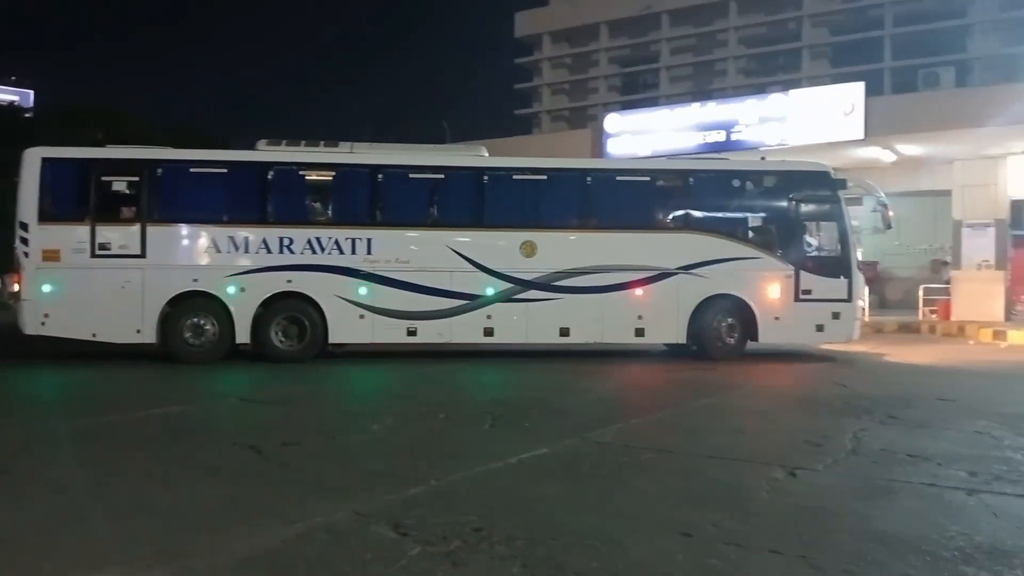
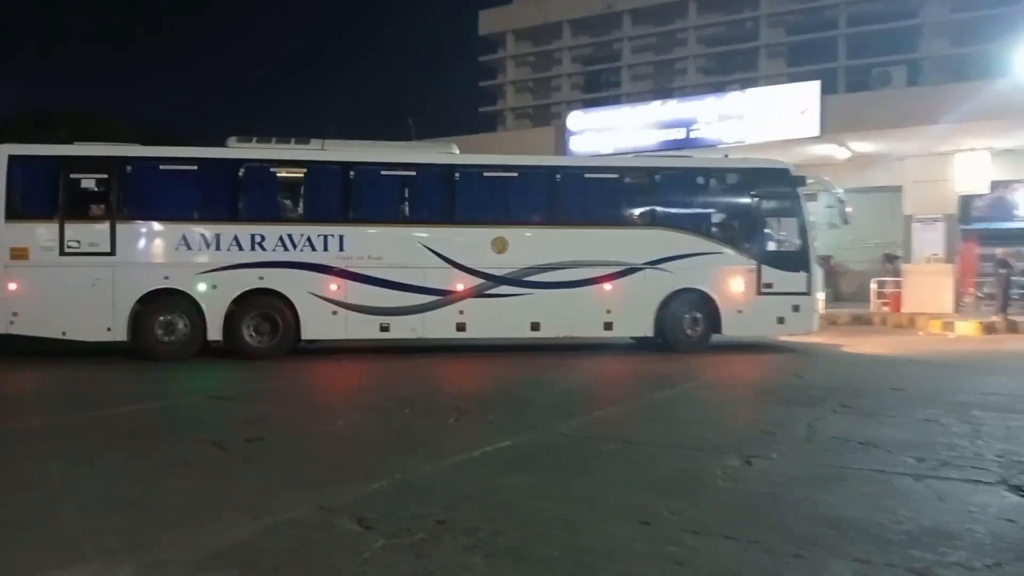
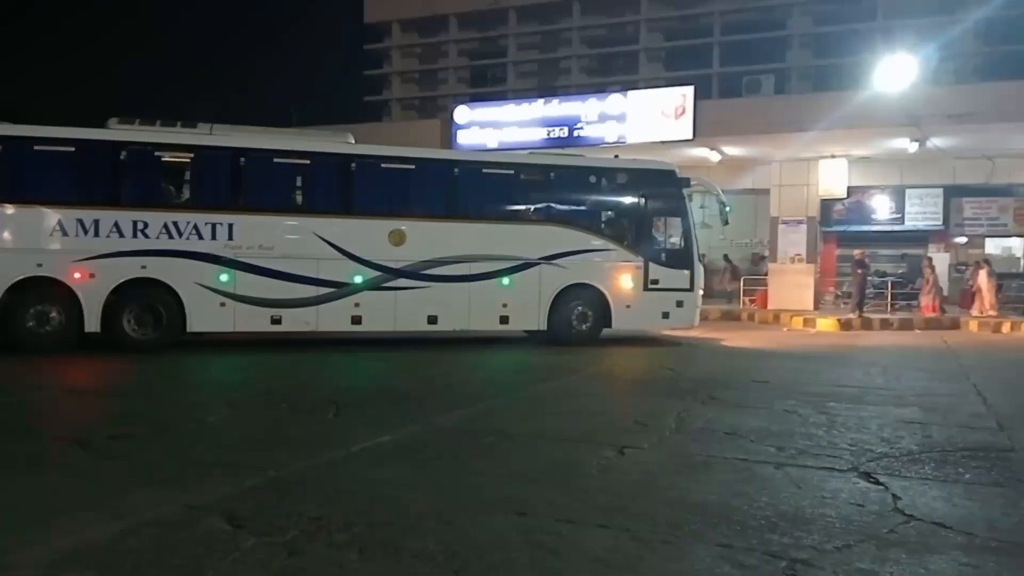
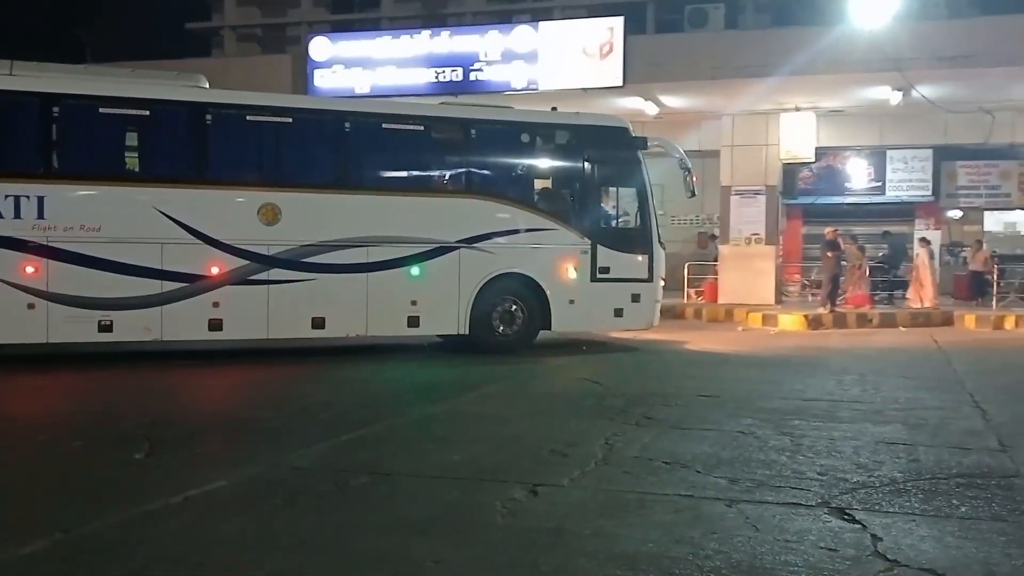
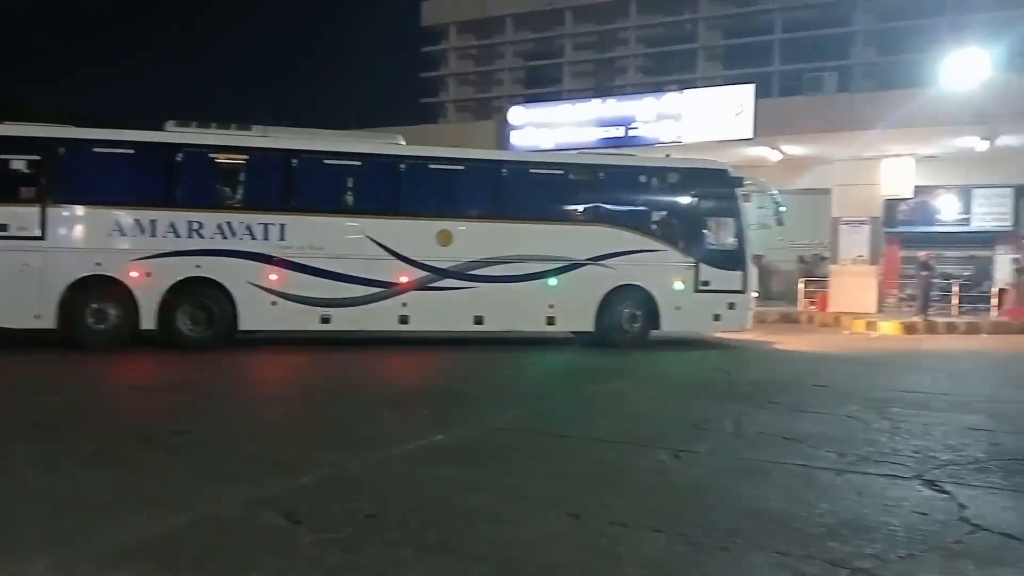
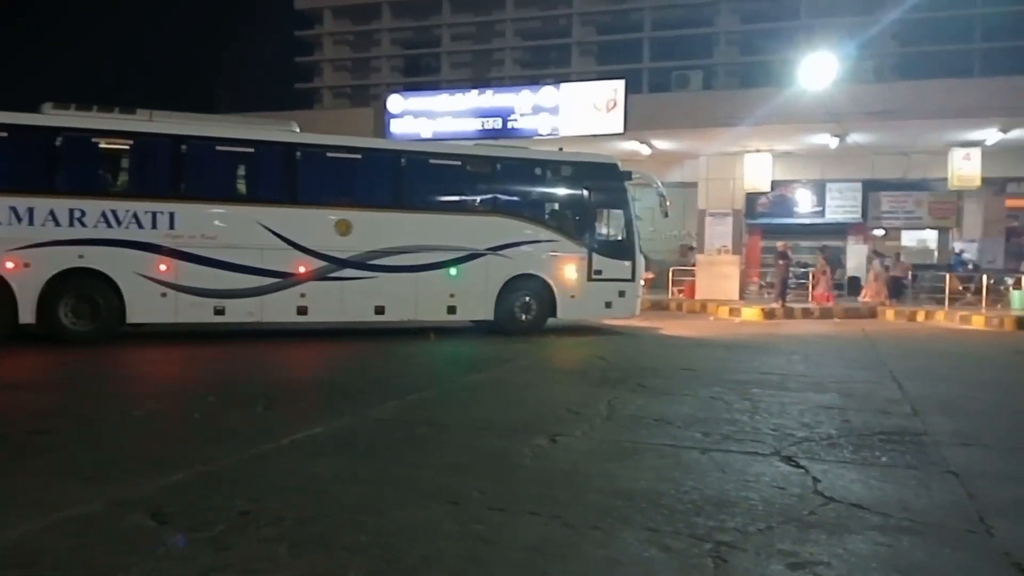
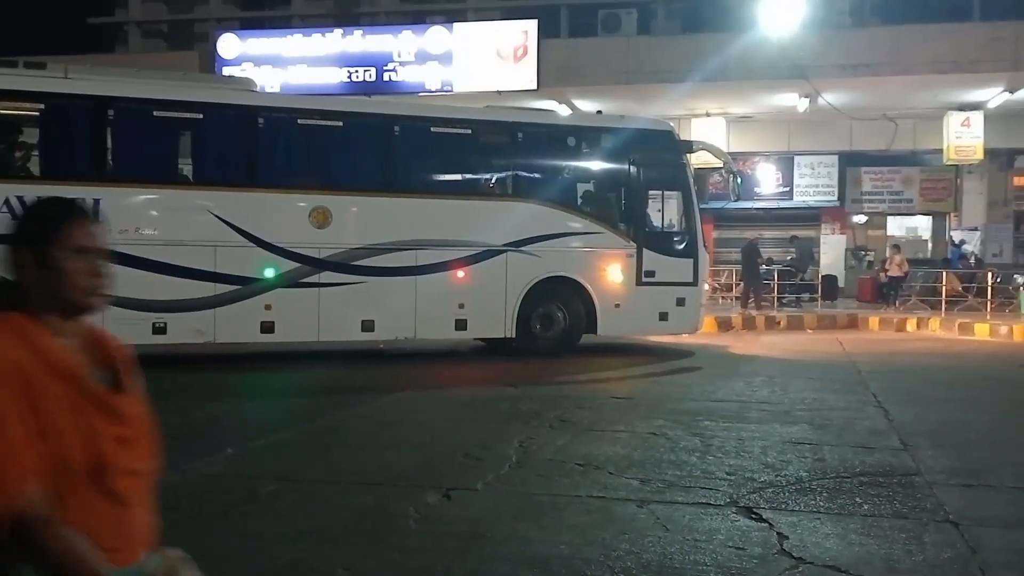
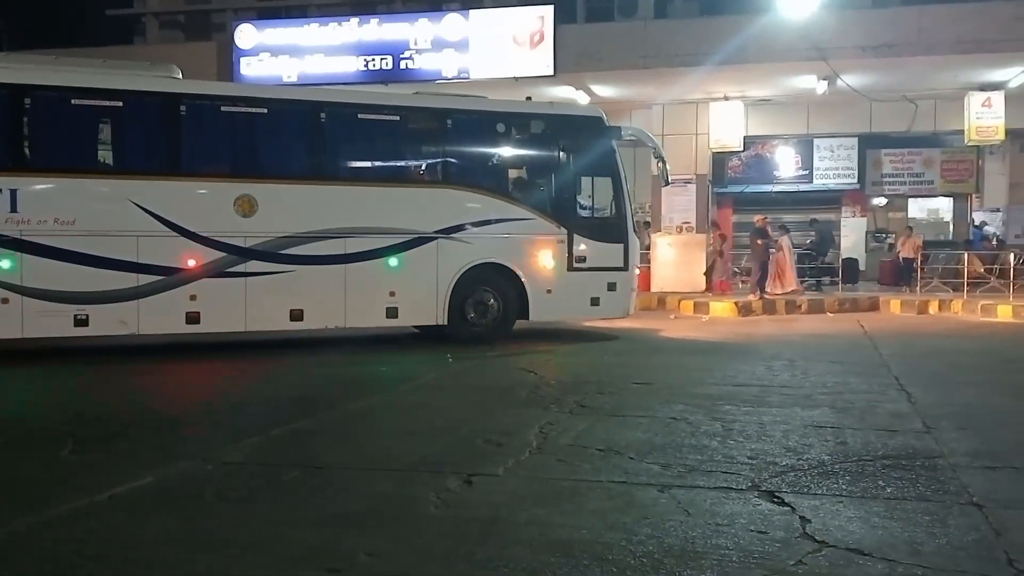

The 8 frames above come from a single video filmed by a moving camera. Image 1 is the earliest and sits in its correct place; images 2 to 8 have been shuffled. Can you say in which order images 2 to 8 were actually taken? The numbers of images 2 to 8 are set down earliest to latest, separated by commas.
2, 5, 3, 6, 4, 8, 7
